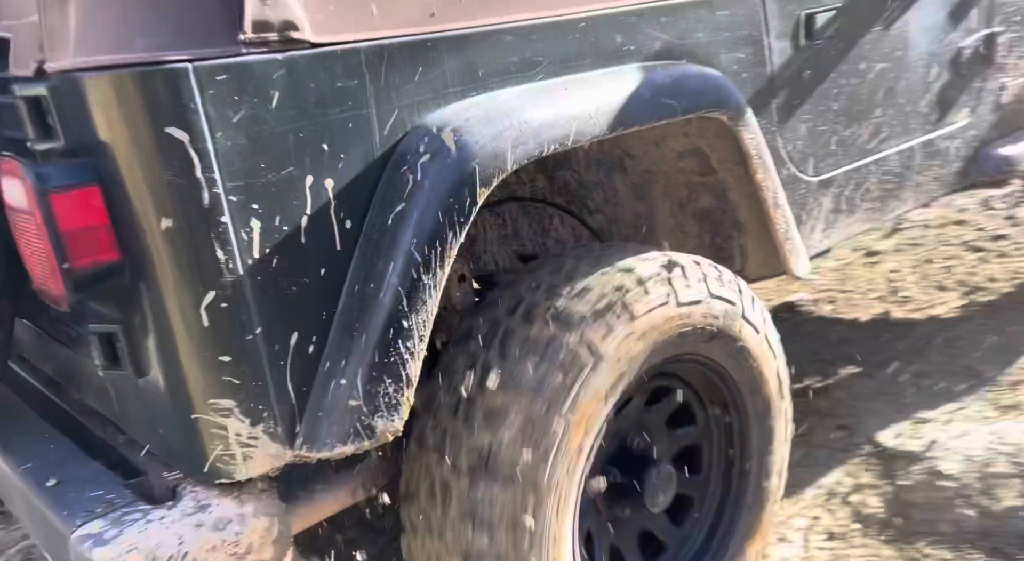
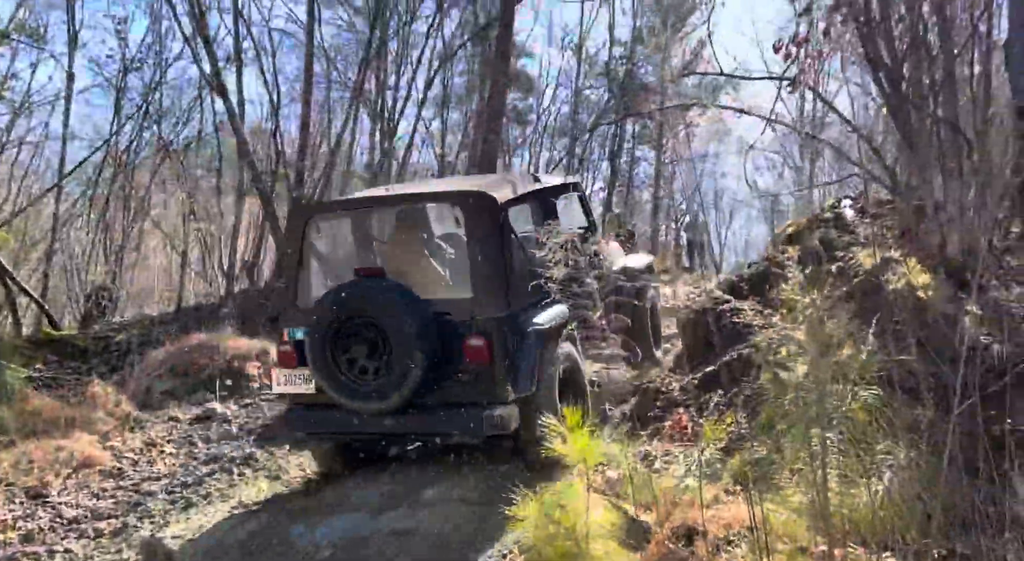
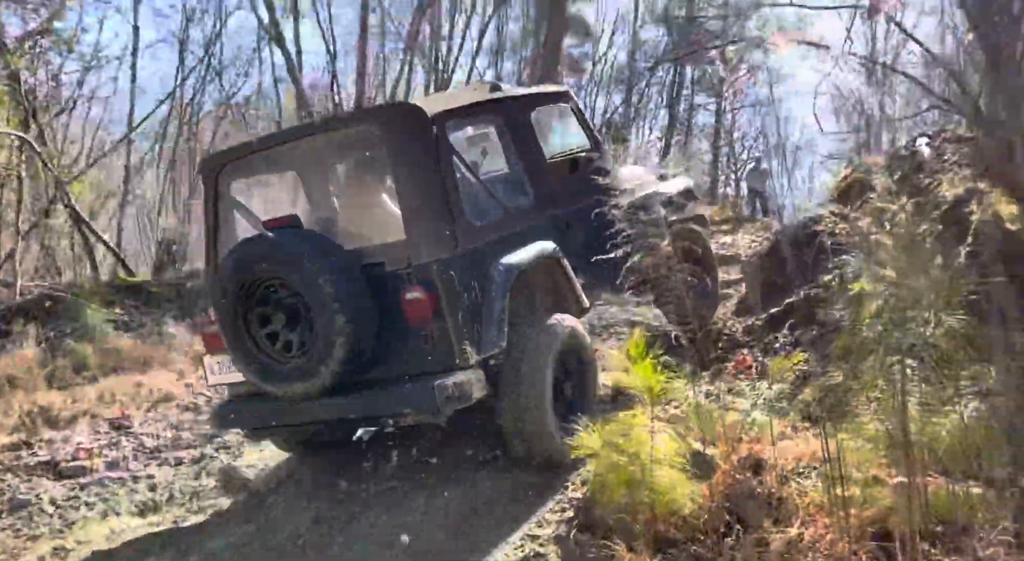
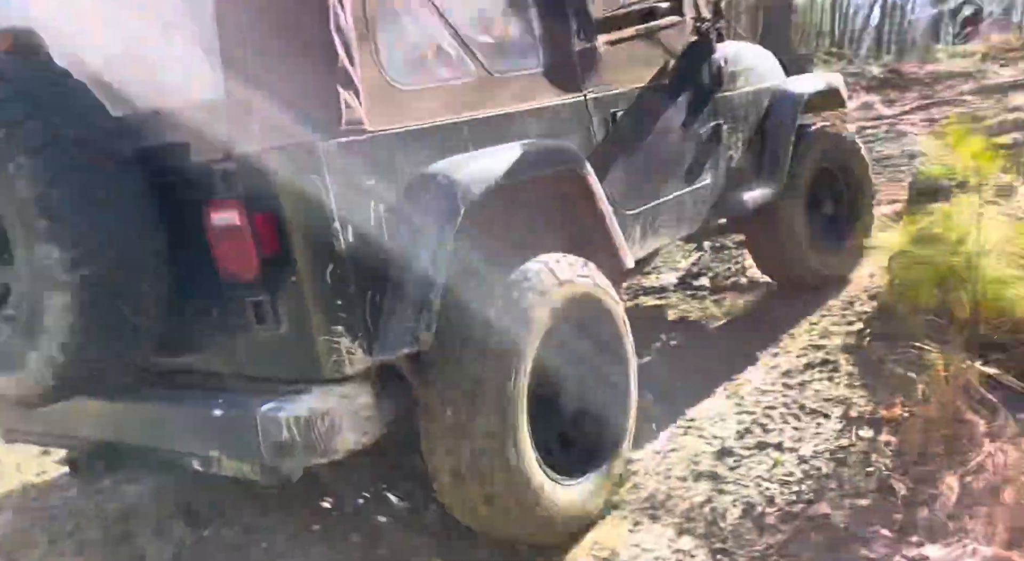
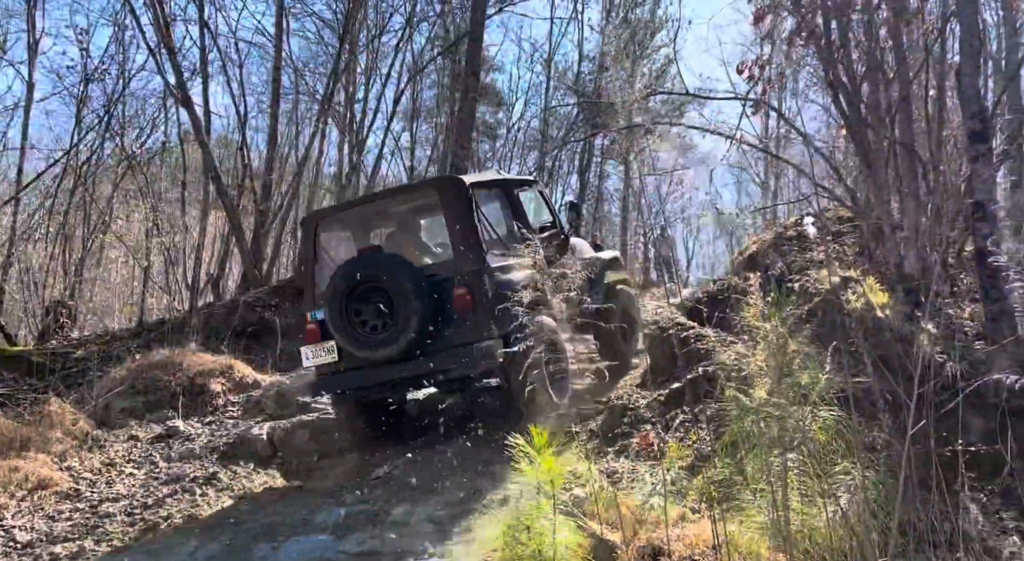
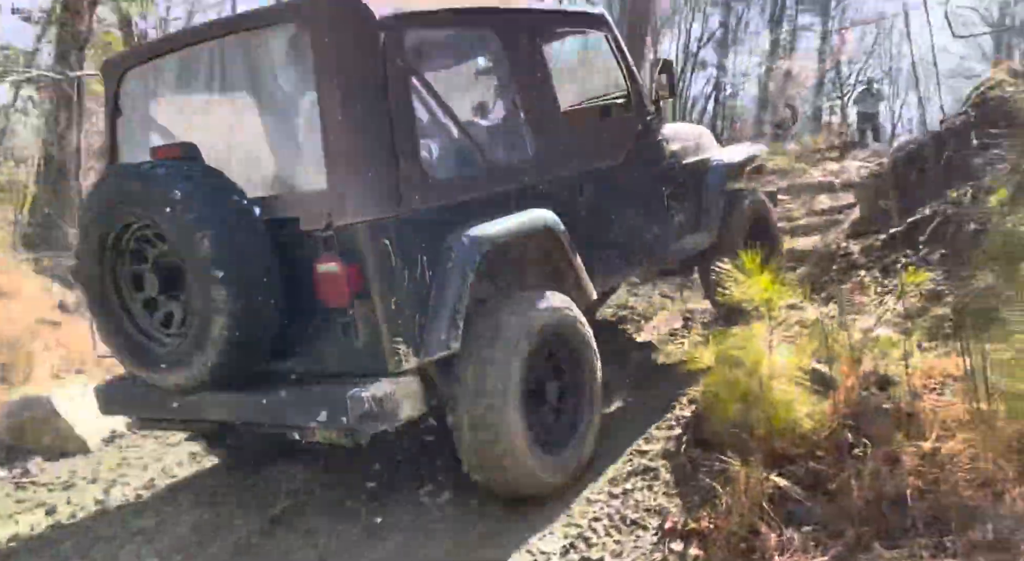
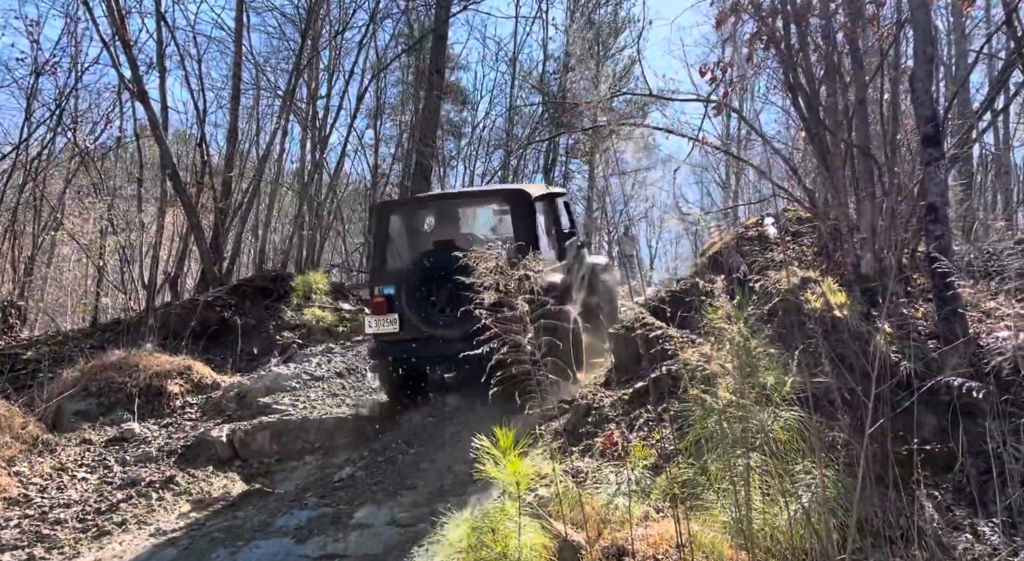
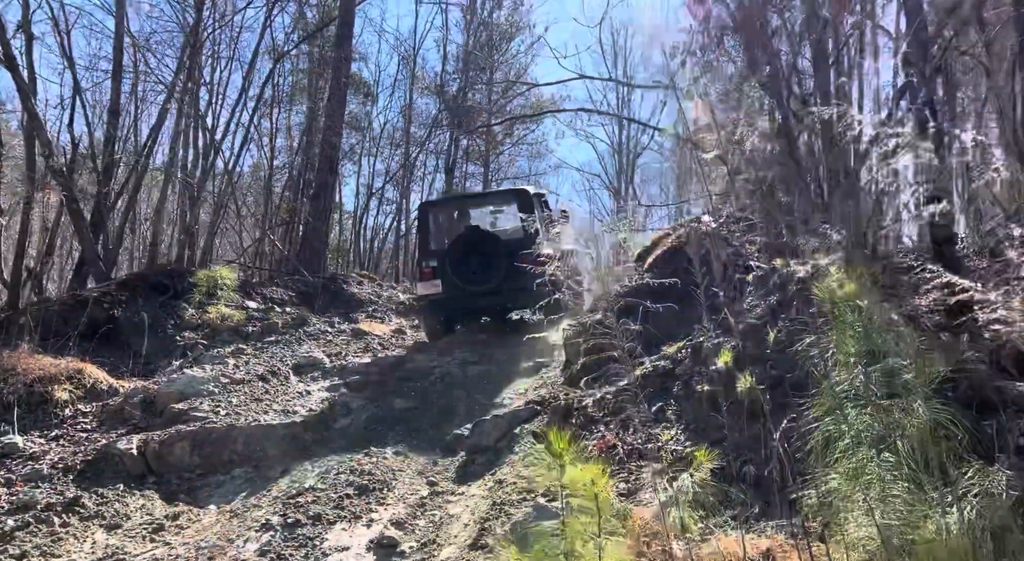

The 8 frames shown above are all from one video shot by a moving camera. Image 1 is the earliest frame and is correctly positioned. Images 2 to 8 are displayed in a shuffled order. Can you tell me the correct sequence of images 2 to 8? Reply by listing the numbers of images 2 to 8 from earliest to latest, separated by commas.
4, 6, 3, 2, 5, 7, 8
